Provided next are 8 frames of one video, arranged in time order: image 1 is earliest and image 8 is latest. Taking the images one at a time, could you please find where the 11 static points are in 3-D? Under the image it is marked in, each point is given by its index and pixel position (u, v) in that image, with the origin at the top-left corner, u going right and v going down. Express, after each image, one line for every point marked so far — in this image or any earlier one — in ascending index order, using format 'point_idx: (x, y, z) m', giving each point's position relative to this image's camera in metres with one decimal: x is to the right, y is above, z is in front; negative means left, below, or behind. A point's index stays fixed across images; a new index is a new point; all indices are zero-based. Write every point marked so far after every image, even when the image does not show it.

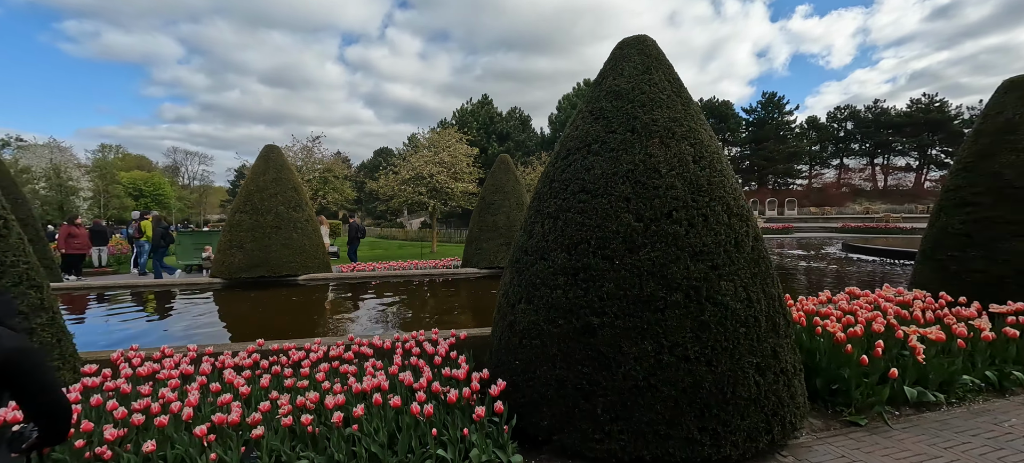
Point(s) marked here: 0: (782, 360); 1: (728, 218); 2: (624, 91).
0: (+1.9, -0.9, +2.8) m
1: (+1.6, +0.1, +2.9) m
2: (+0.9, +1.2, +3.4) m
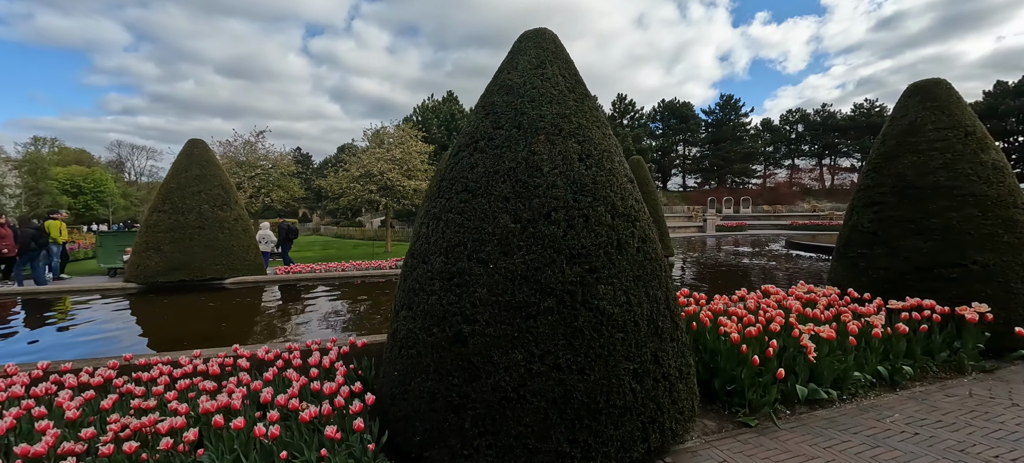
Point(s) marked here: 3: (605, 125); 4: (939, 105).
0: (+1.0, -0.9, +2.8) m
1: (+0.7, +0.1, +2.8) m
2: (0.0, +1.2, +3.2) m
3: (+0.8, +0.9, +3.2) m
4: (+5.6, +1.6, +5.2) m
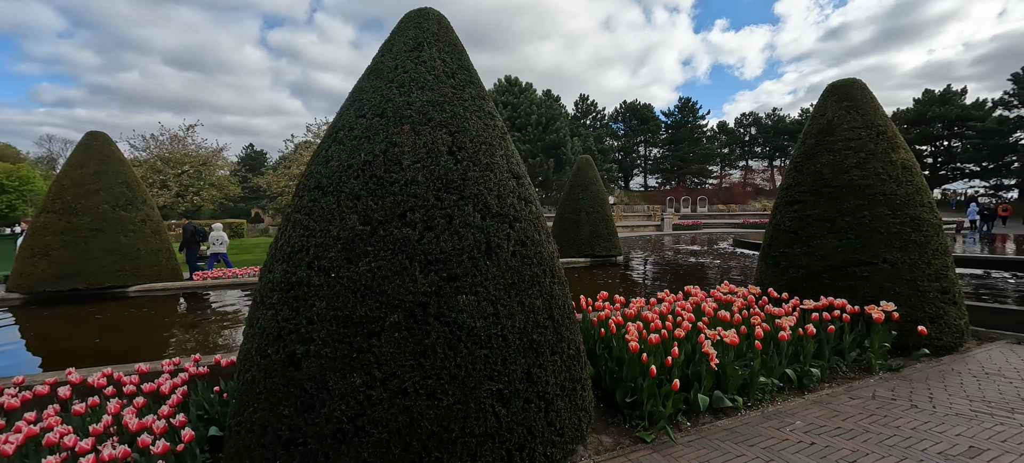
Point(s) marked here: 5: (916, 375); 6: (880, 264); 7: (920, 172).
0: (+0.2, -0.9, +2.5) m
1: (-0.2, +0.1, +2.5) m
2: (-0.9, +1.2, +2.8) m
3: (-0.2, +0.8, +2.9) m
4: (+4.5, +1.7, +5.2) m
5: (+4.1, -1.5, +4.1) m
6: (+4.3, -0.4, +4.6) m
7: (+5.0, +0.8, +4.9) m
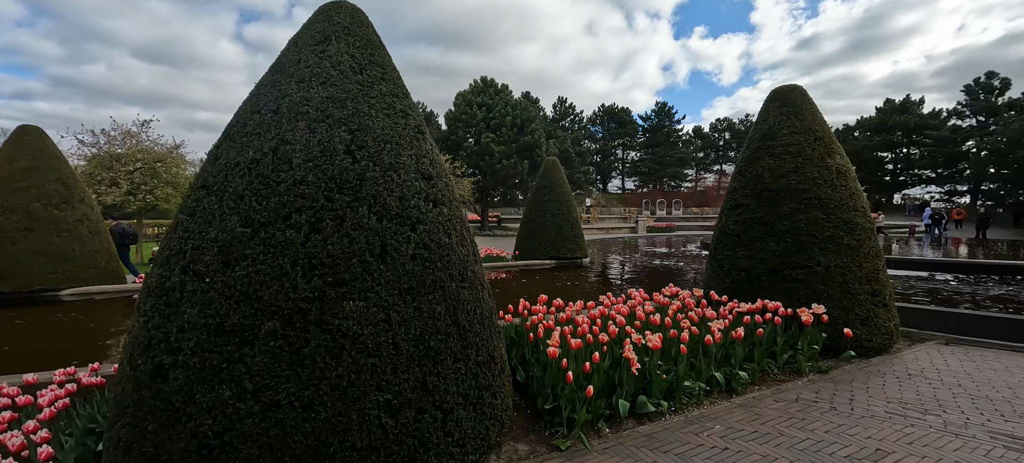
0: (-0.5, -0.9, +2.4) m
1: (-0.8, +0.1, +2.4) m
2: (-1.5, +1.1, +2.7) m
3: (-0.8, +0.8, +2.8) m
4: (+3.7, +1.6, +5.3) m
5: (+3.4, -1.5, +4.1) m
6: (+3.6, -0.4, +4.7) m
7: (+4.3, +0.7, +5.0) m
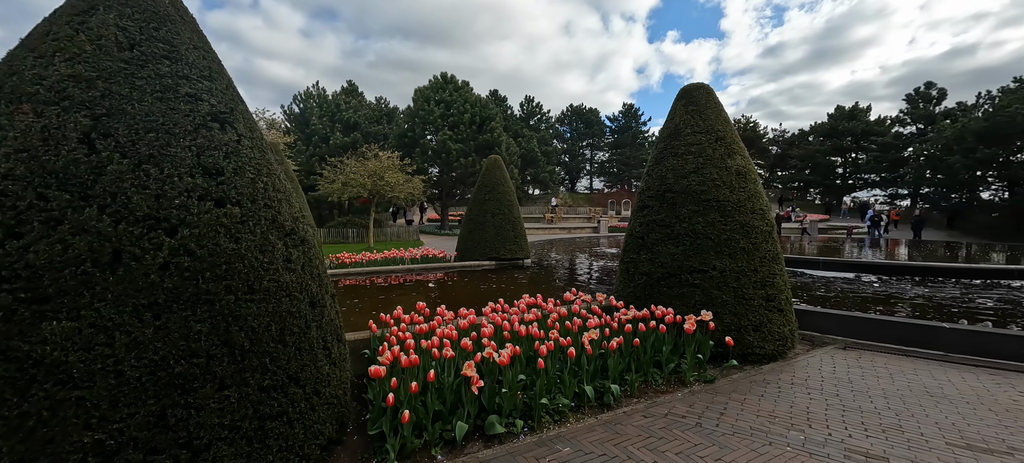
0: (-1.6, -1.0, +2.0) m
1: (-2.0, 0.0, +2.0) m
2: (-2.7, +1.1, +2.3) m
3: (-2.0, +0.8, +2.4) m
4: (+2.4, +1.6, +5.2) m
5: (+2.1, -1.5, +4.0) m
6: (+2.2, -0.5, +4.6) m
7: (+3.0, +0.7, +4.9) m
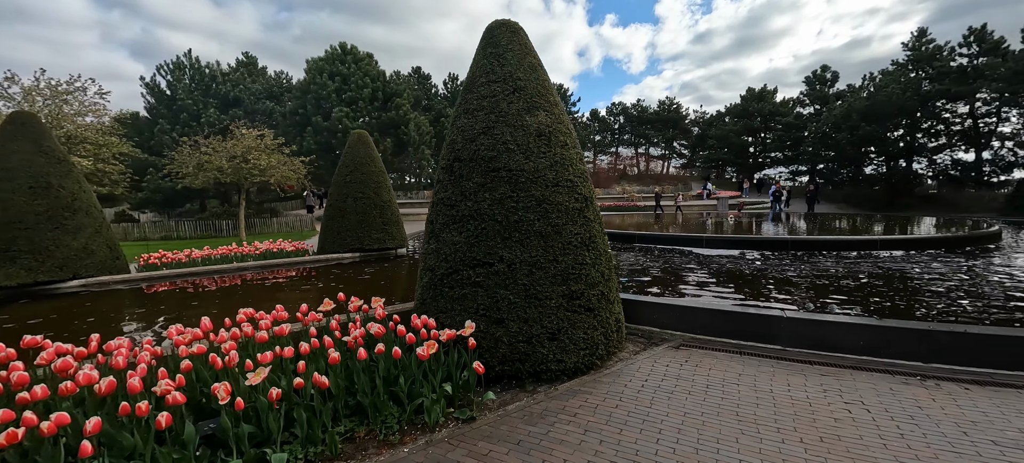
0: (-3.6, -1.0, +0.4) m
1: (-4.0, 0.0, +0.3) m
2: (-4.8, +1.0, +0.5) m
3: (-4.1, +0.7, +0.8) m
4: (-0.1, +1.8, +4.0) m
5: (-0.1, -1.4, +2.9) m
6: (-0.1, -0.3, +3.5) m
7: (+0.5, +0.9, +3.8) m
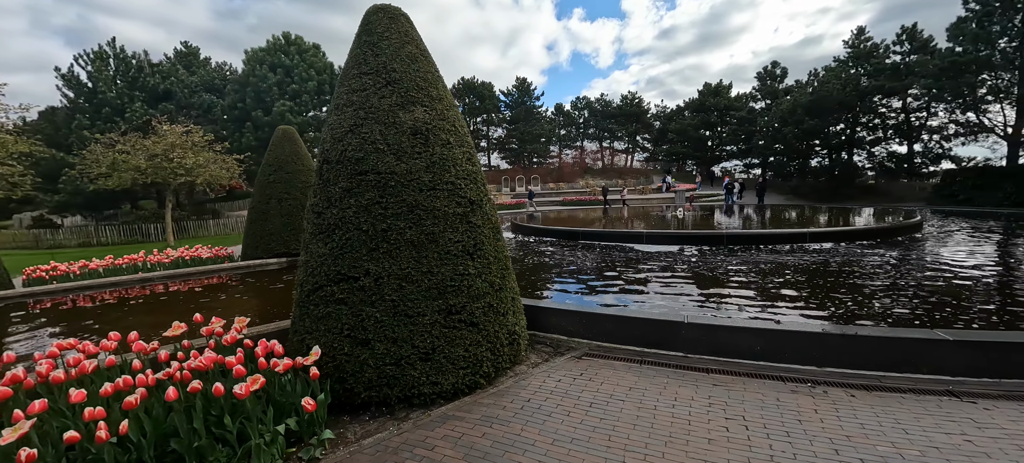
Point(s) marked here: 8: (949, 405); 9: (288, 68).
0: (-4.4, -1.2, -0.1) m
1: (-4.8, -0.2, -0.3) m
2: (-5.6, +0.8, -0.2) m
3: (-4.9, +0.6, +0.1) m
4: (-1.2, +1.7, +3.6) m
5: (-1.1, -1.5, +2.6) m
6: (-1.1, -0.4, +3.1) m
7: (-0.5, +0.8, +3.5) m
8: (+3.1, -1.2, +2.8) m
9: (-11.0, +8.1, +19.8) m
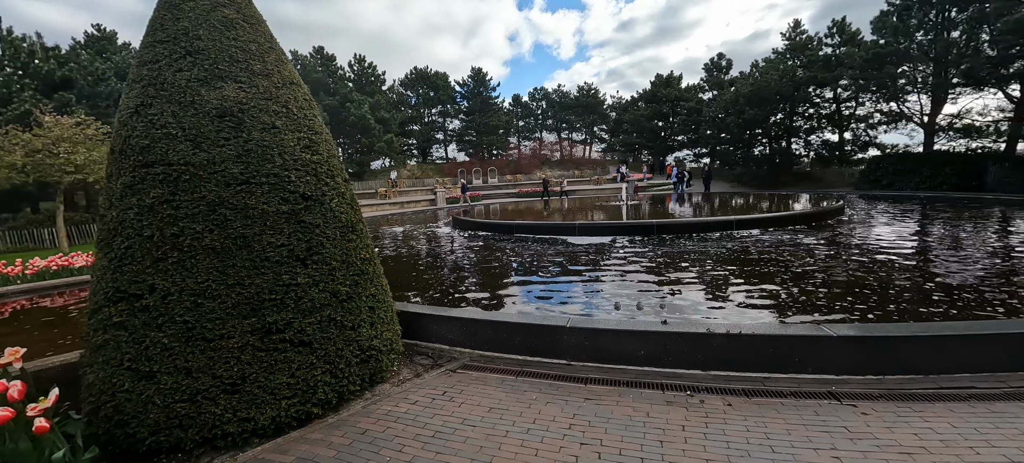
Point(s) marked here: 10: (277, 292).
0: (-5.2, -1.4, -1.0) m
1: (-5.6, -0.4, -1.2) m
2: (-6.4, +0.6, -1.2) m
3: (-5.8, +0.4, -0.8) m
4: (-2.4, +1.7, +3.0) m
5: (-2.1, -1.5, +2.0) m
6: (-2.2, -0.4, +2.5) m
7: (-1.7, +0.8, +2.9) m
8: (+2.0, -1.2, +2.6) m
9: (-13.7, +8.1, +18.2) m
10: (-1.5, -0.4, +2.7) m
